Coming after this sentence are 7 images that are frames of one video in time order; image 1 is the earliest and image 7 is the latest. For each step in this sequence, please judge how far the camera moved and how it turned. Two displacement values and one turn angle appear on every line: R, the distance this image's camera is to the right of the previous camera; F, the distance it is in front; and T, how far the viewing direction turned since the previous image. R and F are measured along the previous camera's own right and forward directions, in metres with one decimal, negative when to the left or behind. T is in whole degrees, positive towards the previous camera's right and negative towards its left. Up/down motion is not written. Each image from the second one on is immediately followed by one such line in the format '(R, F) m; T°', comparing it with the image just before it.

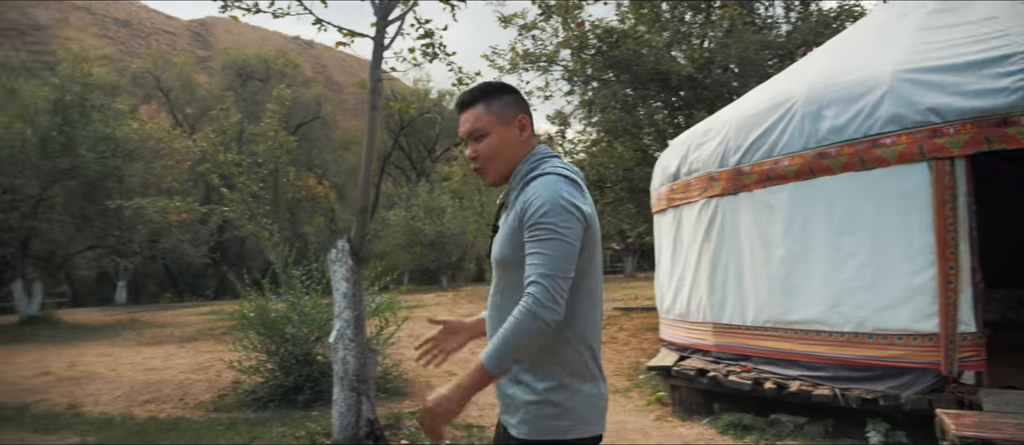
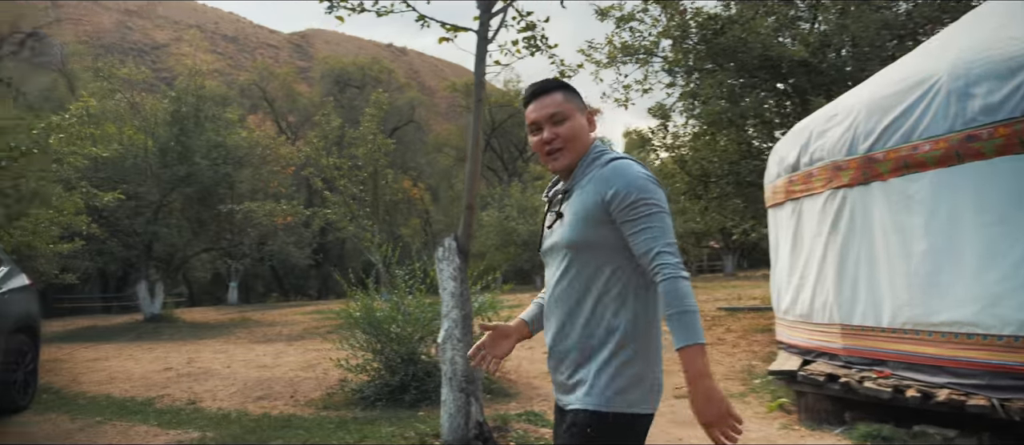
(-0.1, +0.2) m; -7°
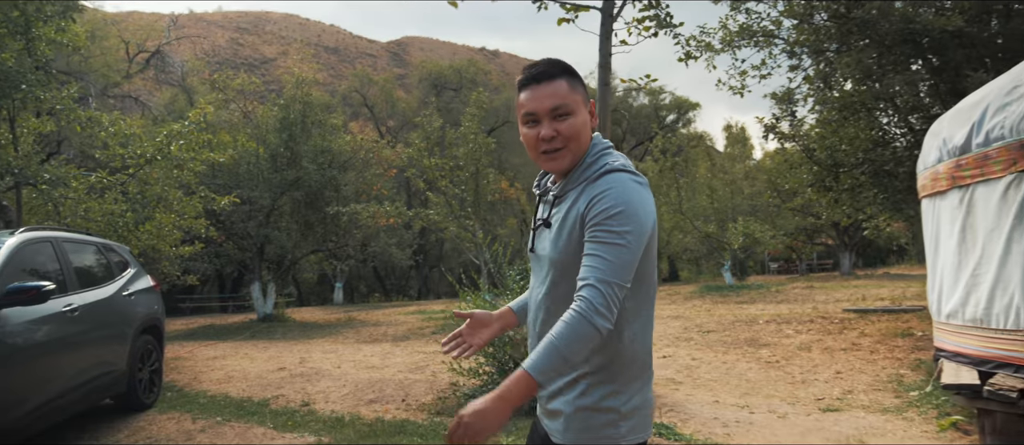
(-0.2, +0.3) m; -8°
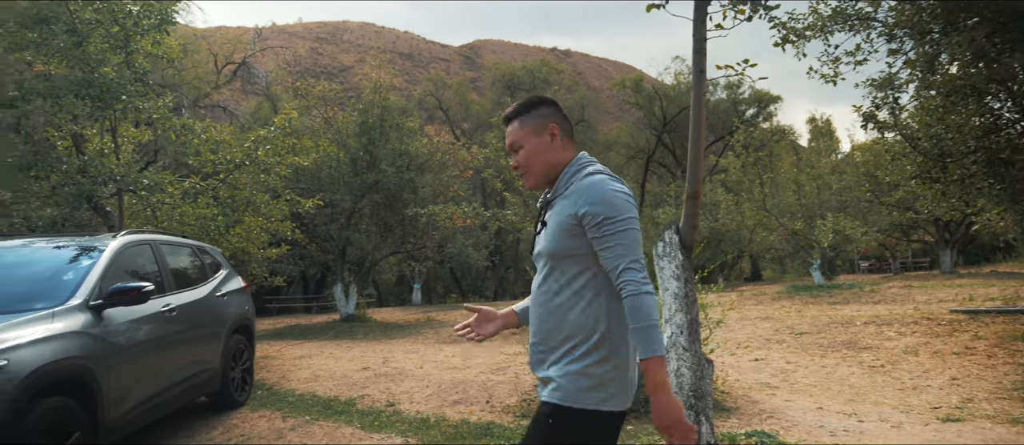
(-0.1, +0.1) m; -6°
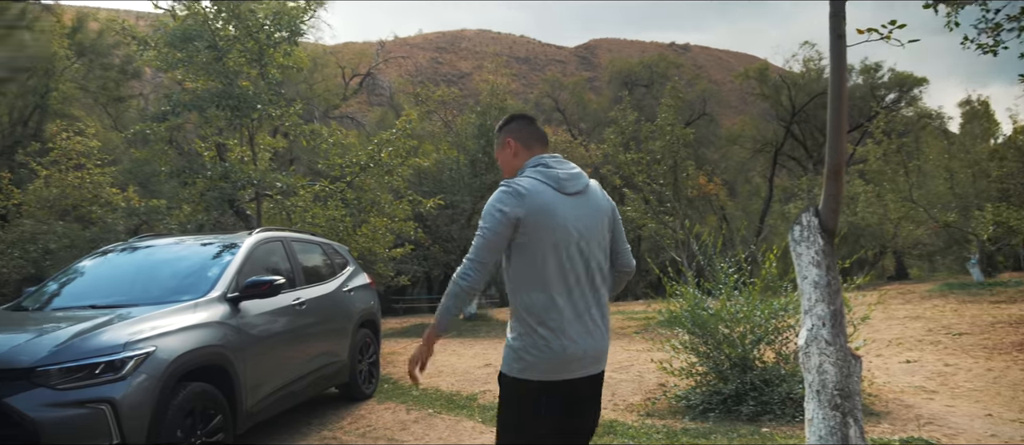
(0.0, +0.1) m; -10°
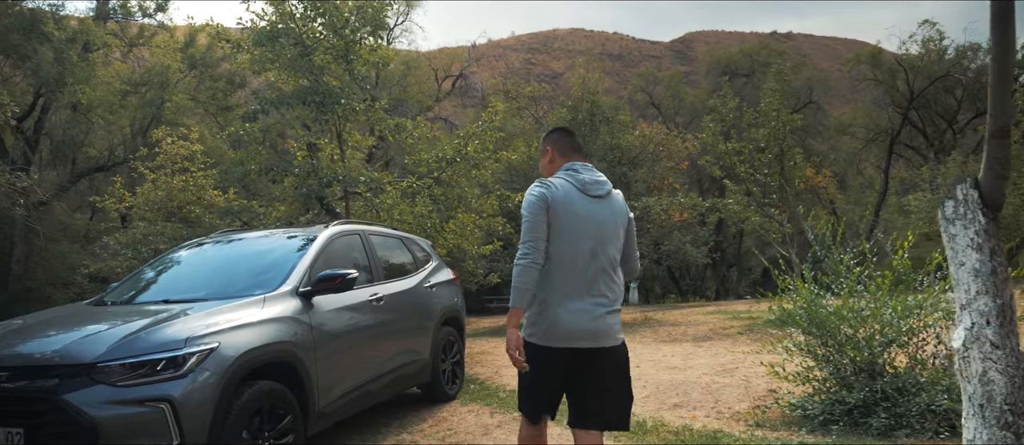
(+0.1, +0.4) m; -8°
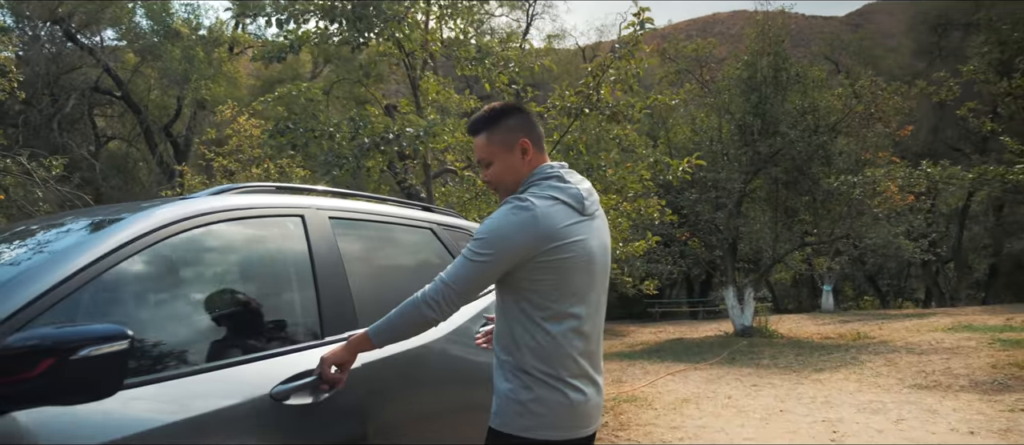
(0.0, +3.5) m; -13°
